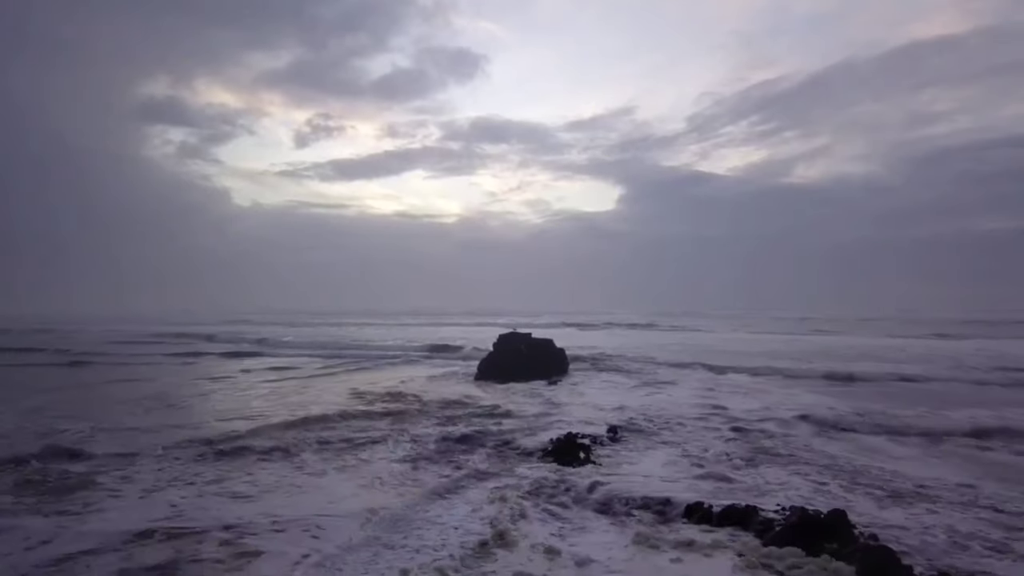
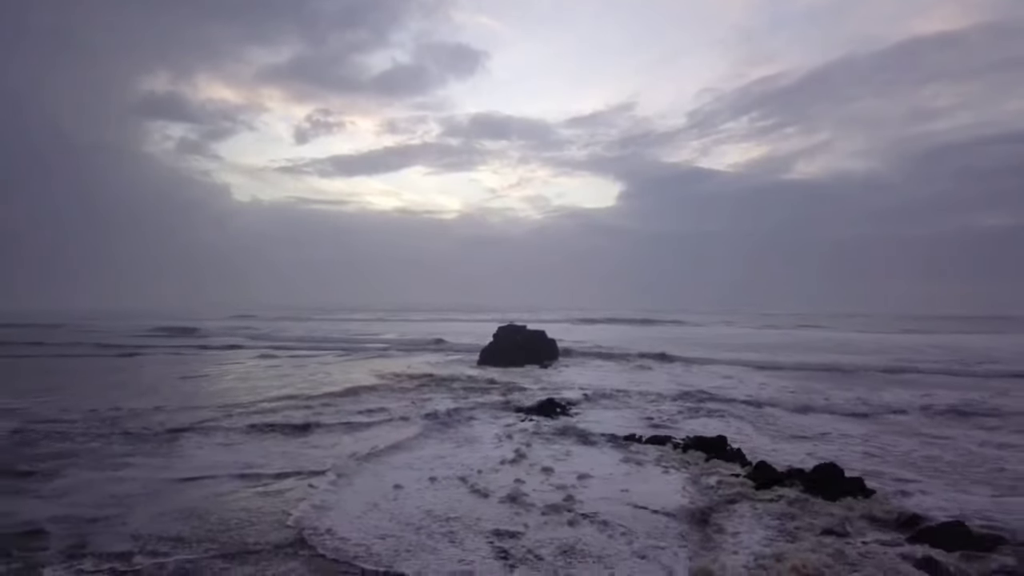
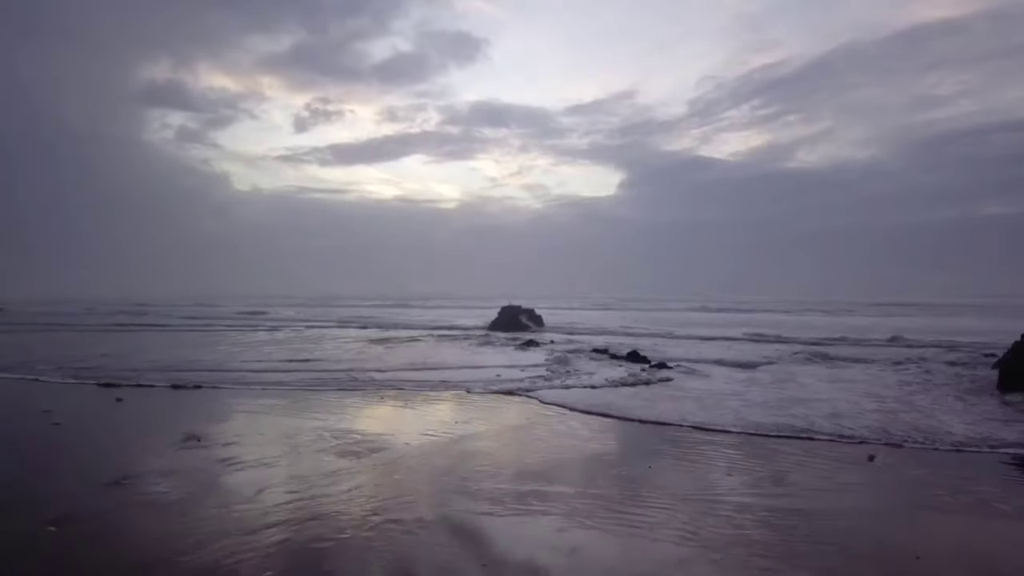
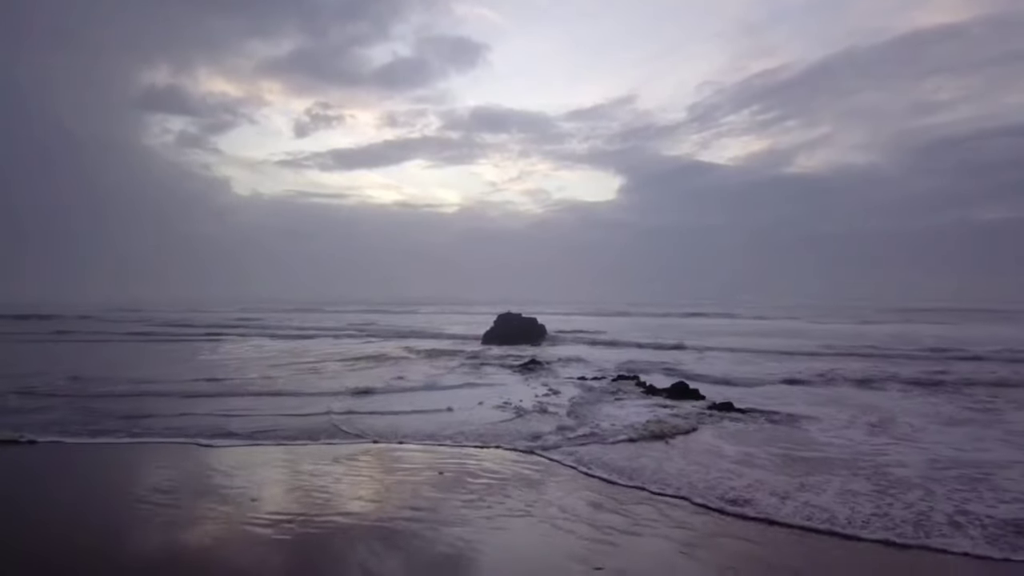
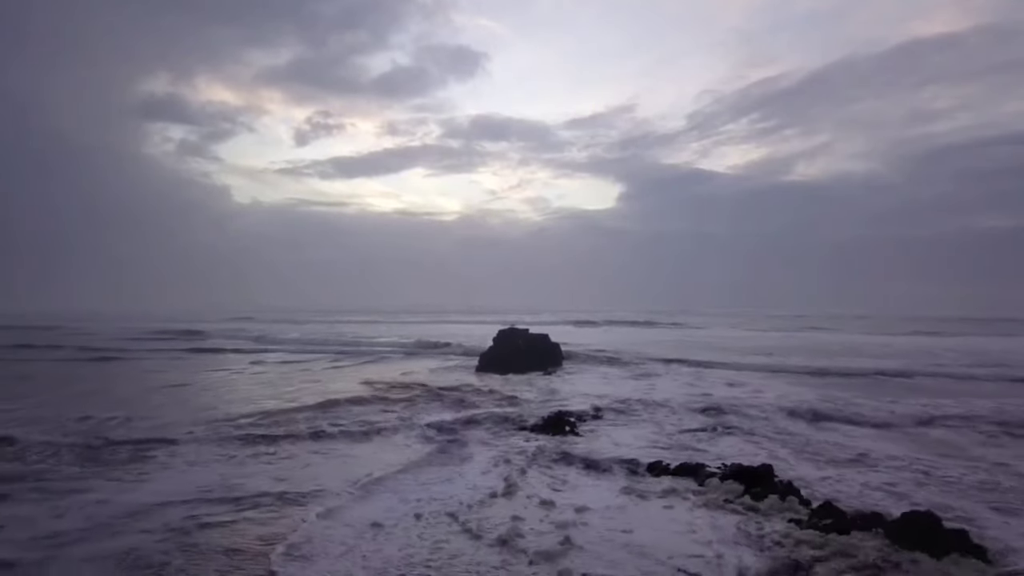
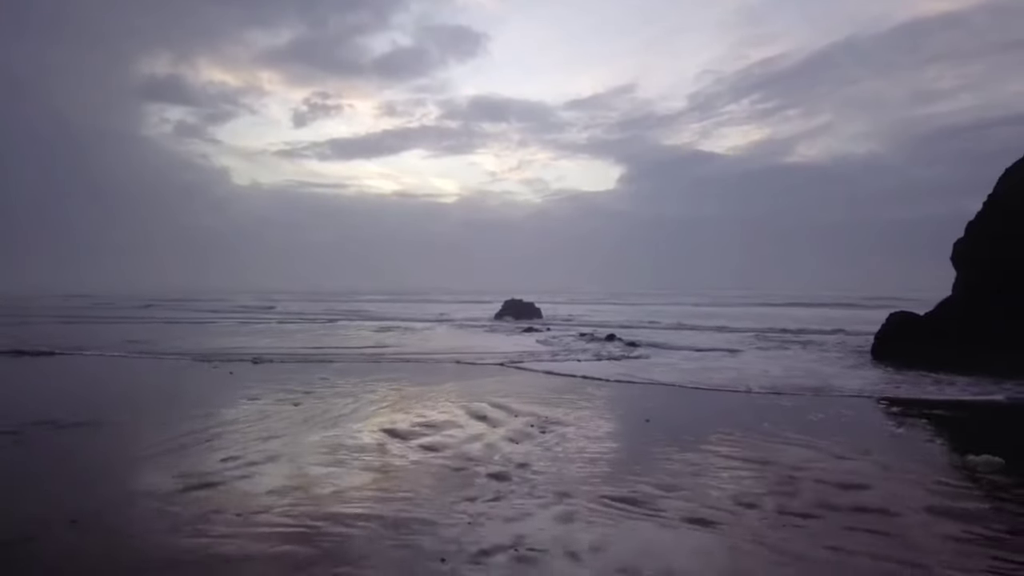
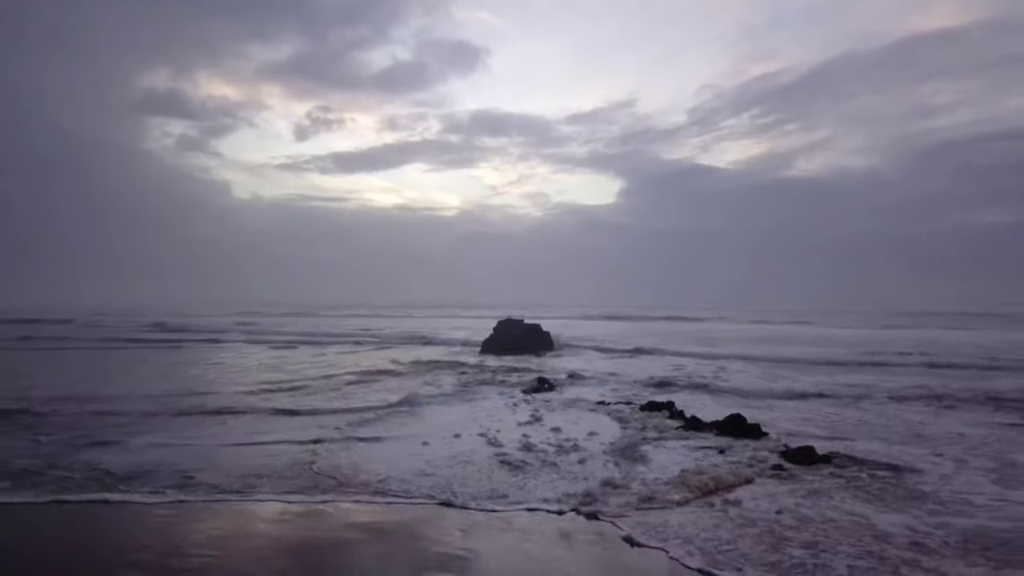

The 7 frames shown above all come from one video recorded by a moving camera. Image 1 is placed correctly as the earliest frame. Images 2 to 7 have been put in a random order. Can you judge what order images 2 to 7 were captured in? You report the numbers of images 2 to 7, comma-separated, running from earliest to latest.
5, 2, 7, 4, 3, 6
